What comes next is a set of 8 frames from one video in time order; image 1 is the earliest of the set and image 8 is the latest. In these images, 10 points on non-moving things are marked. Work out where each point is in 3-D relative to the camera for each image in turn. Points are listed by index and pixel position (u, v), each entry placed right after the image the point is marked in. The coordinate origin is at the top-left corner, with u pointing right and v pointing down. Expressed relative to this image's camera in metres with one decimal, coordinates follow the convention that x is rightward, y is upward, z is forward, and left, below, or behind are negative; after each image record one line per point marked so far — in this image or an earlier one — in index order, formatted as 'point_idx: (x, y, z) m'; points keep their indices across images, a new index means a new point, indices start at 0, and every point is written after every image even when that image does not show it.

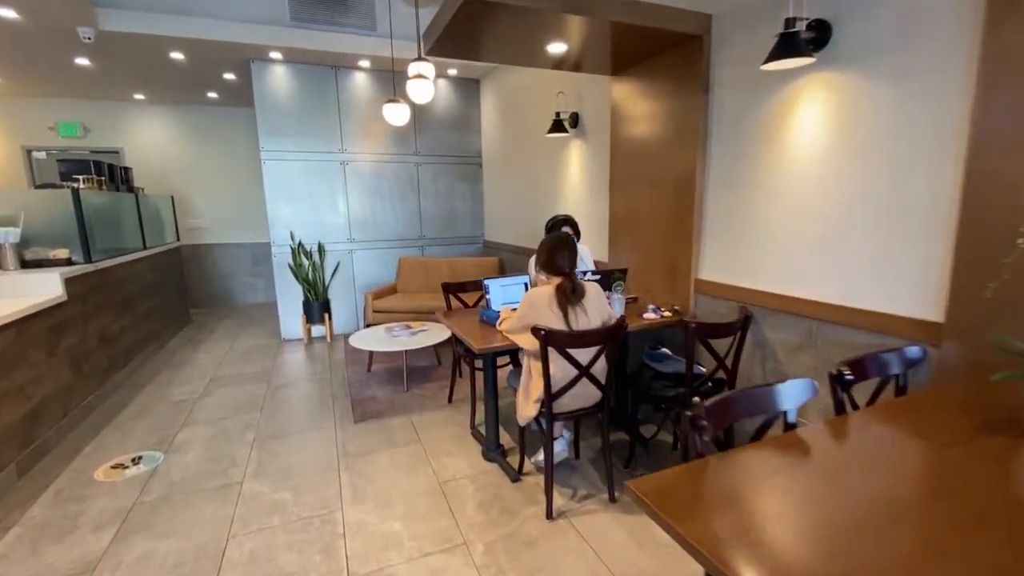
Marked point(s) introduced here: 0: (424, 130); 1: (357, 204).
0: (-1.0, +1.8, +5.2) m
1: (-1.7, +0.9, +5.0) m
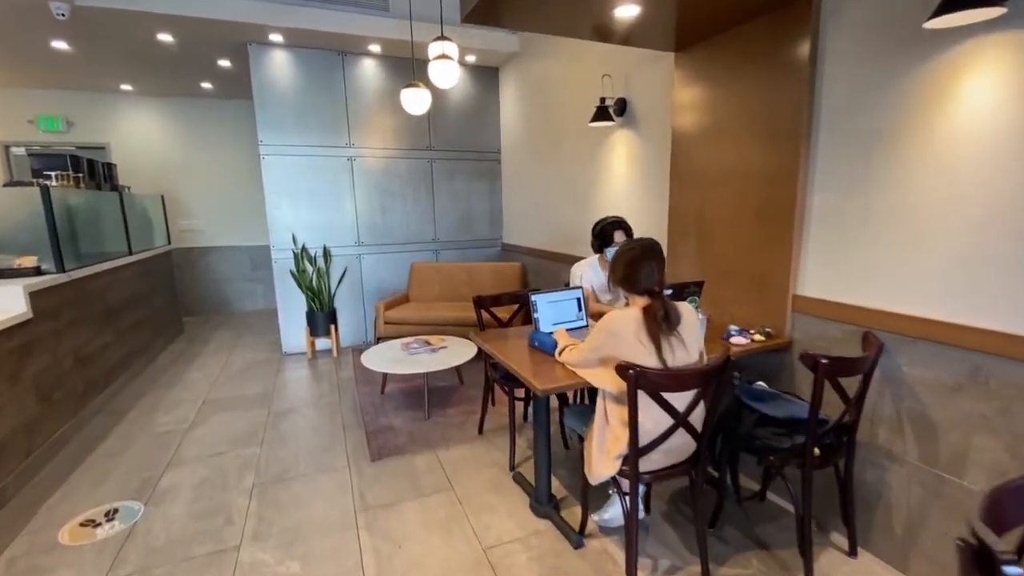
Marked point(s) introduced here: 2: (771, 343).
0: (-0.7, +1.7, +4.7) m
1: (-1.4, +0.8, +4.5) m
2: (+1.1, -0.2, +2.0) m
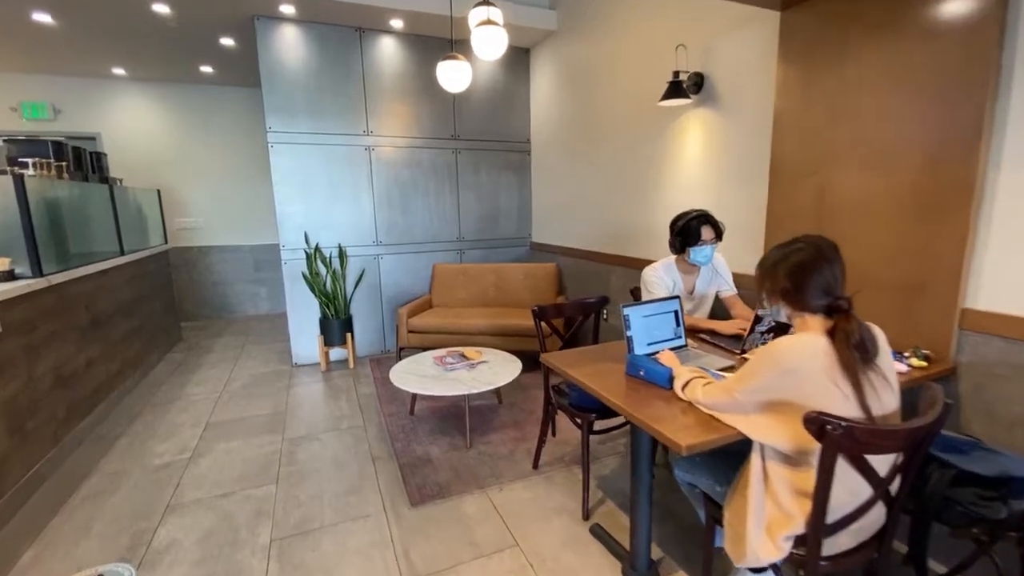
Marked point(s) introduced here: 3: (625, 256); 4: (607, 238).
0: (-0.4, +1.6, +4.3) m
1: (-1.1, +0.8, +4.1) m
2: (+1.4, -0.3, +1.6) m
3: (+0.8, +0.2, +3.3) m
4: (+0.7, +0.4, +3.5) m
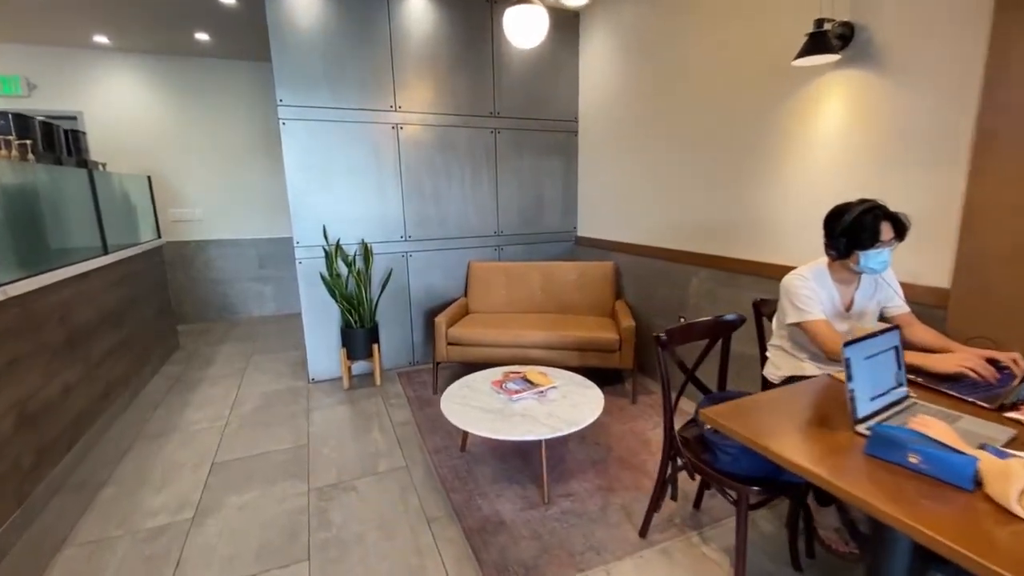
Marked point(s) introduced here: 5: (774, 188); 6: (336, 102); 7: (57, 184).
0: (0.0, +1.6, +3.7) m
1: (-0.7, +0.8, +3.5) m
2: (+1.9, -0.4, +1.0) m
3: (+1.2, +0.2, +2.7) m
4: (+1.1, +0.3, +2.9) m
5: (+1.3, +0.5, +2.4) m
6: (-1.2, +1.3, +3.2) m
7: (-2.7, +0.6, +2.8) m
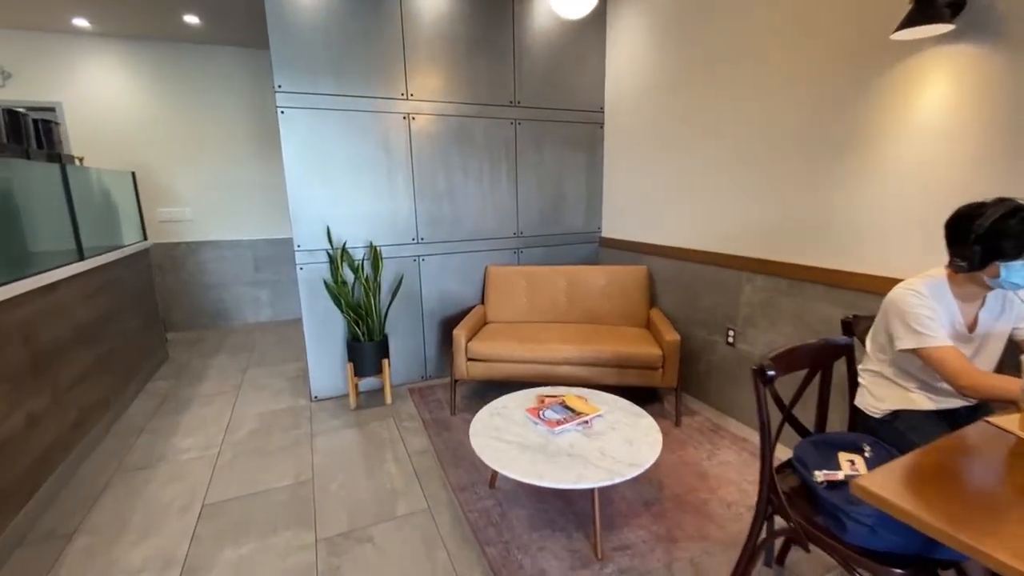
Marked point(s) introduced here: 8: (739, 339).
0: (+0.1, +1.6, +3.3) m
1: (-0.6, +0.7, +3.2) m
2: (+2.0, -0.4, +0.7) m
3: (+1.4, +0.1, +2.4) m
4: (+1.3, +0.3, +2.6) m
5: (+1.5, +0.5, +2.0) m
6: (-1.0, +1.2, +2.9) m
7: (-2.5, +0.6, +2.4) m
8: (+1.3, -0.3, +2.6) m
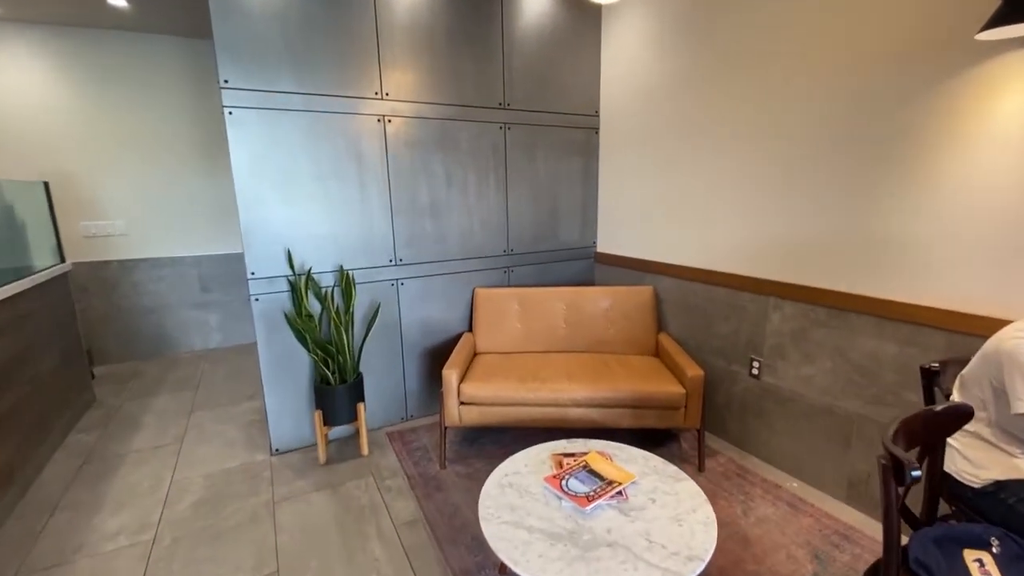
0: (0.0, +1.4, +3.0) m
1: (-0.6, +0.5, +2.8) m
2: (+2.2, -0.5, +0.5) m
3: (+1.4, 0.0, +2.1) m
4: (+1.3, +0.1, +2.3) m
5: (+1.5, +0.3, +1.8) m
6: (-1.1, +1.0, +2.4) m
7: (-2.5, +0.3, +1.8) m
8: (+1.3, -0.4, +2.4) m
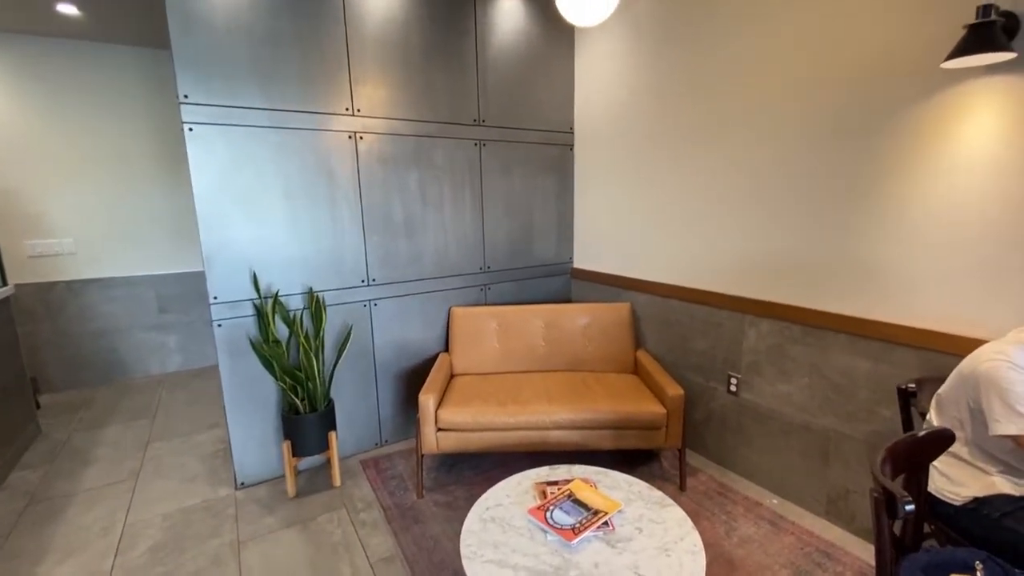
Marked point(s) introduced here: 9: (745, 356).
0: (-0.1, +1.3, +2.9) m
1: (-0.8, +0.4, +2.7) m
2: (+2.2, -0.6, +0.6) m
3: (+1.3, -0.1, +2.1) m
4: (+1.2, +0.1, +2.3) m
5: (+1.4, +0.3, +1.8) m
6: (-1.2, +0.9, +2.3) m
7: (-2.6, +0.2, +1.6) m
8: (+1.2, -0.5, +2.4) m
9: (+1.2, -0.3, +2.3) m
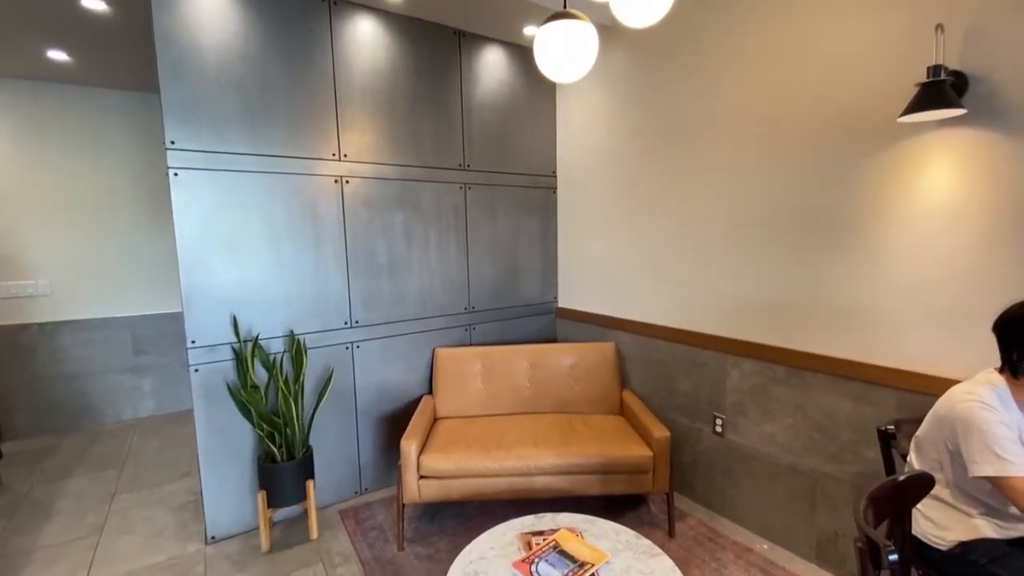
0: (-0.2, +1.0, +3.0) m
1: (-0.9, +0.2, +2.7) m
2: (+2.2, -0.6, +0.6) m
3: (+1.2, -0.3, +2.2) m
4: (+1.1, -0.1, +2.4) m
5: (+1.4, +0.1, +1.9) m
6: (-1.3, +0.7, +2.3) m
7: (-2.7, +0.1, +1.6) m
8: (+1.1, -0.7, +2.4) m
9: (+1.1, -0.5, +2.3) m
